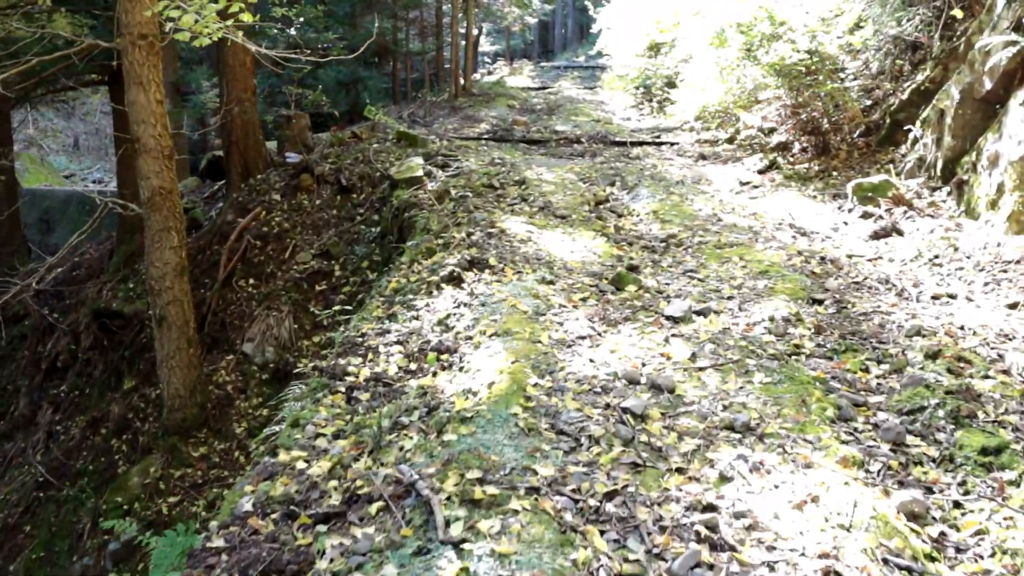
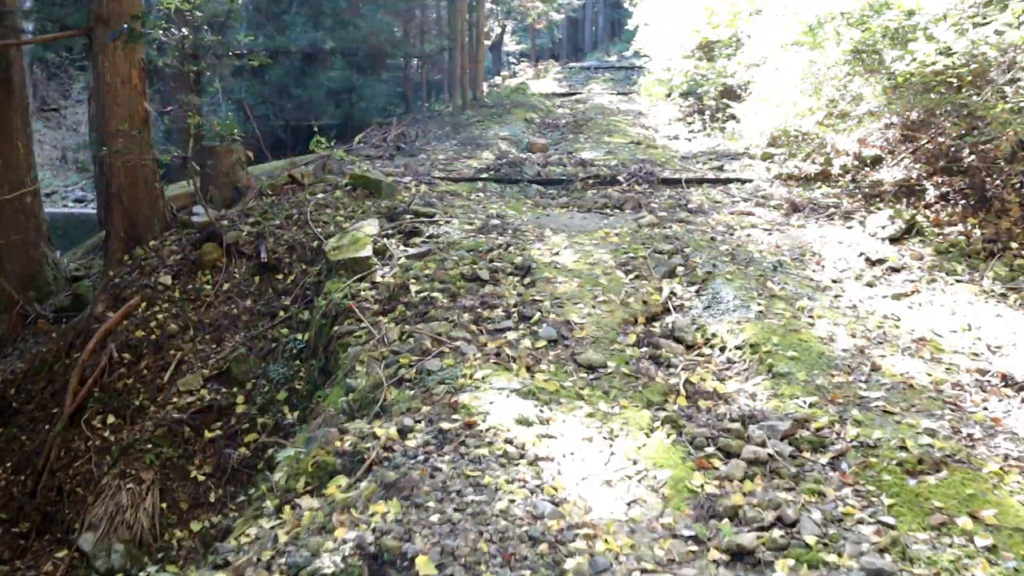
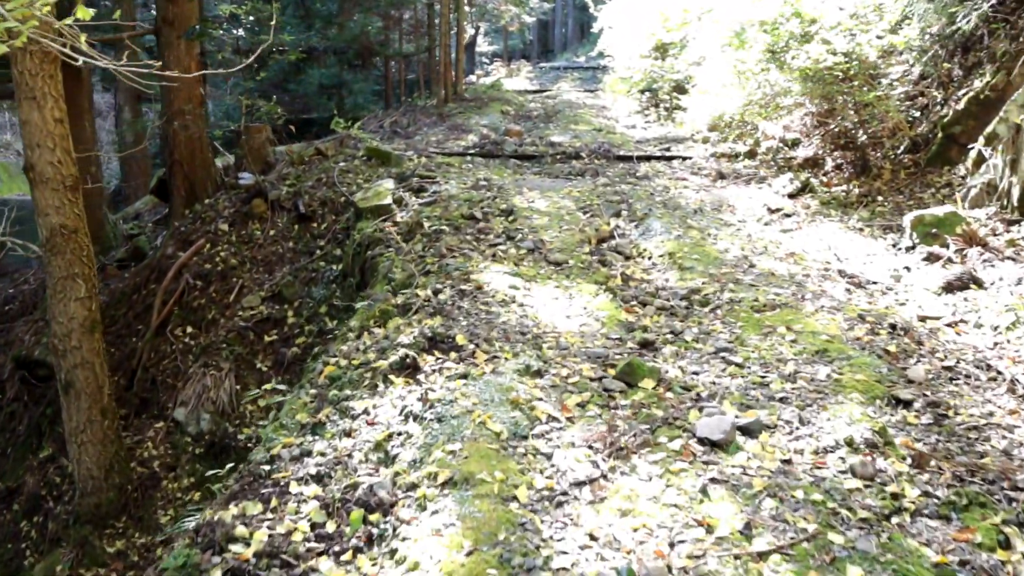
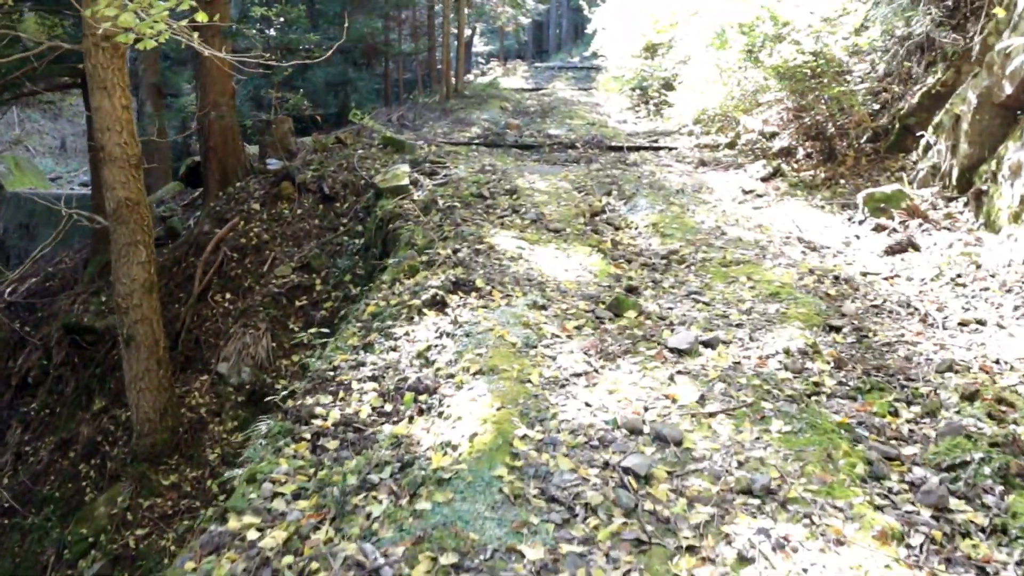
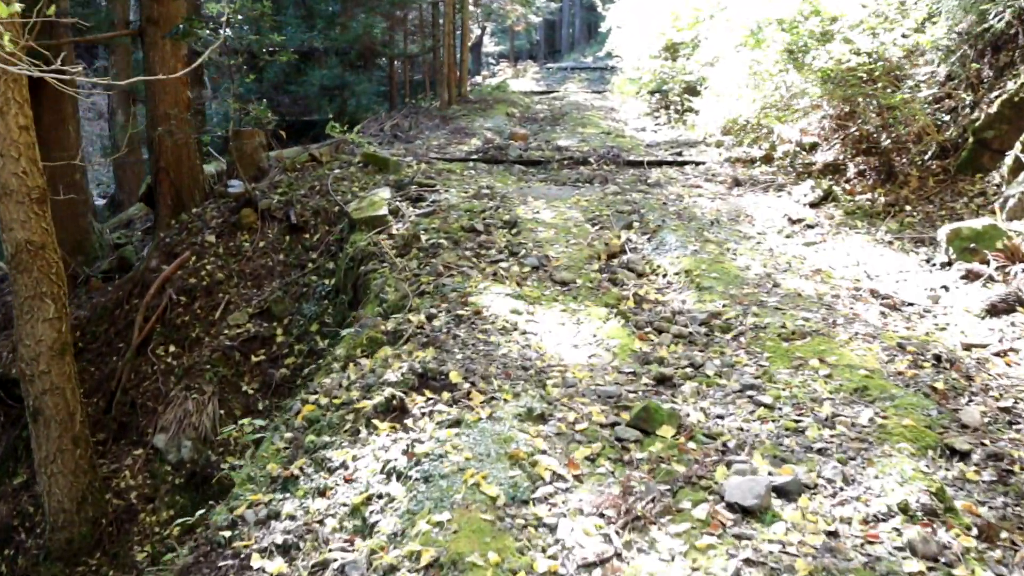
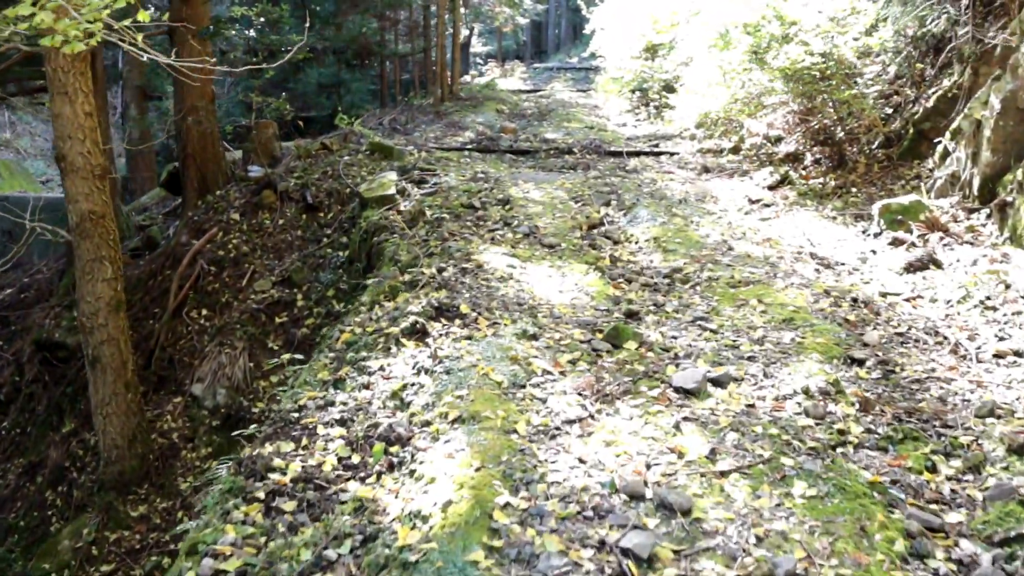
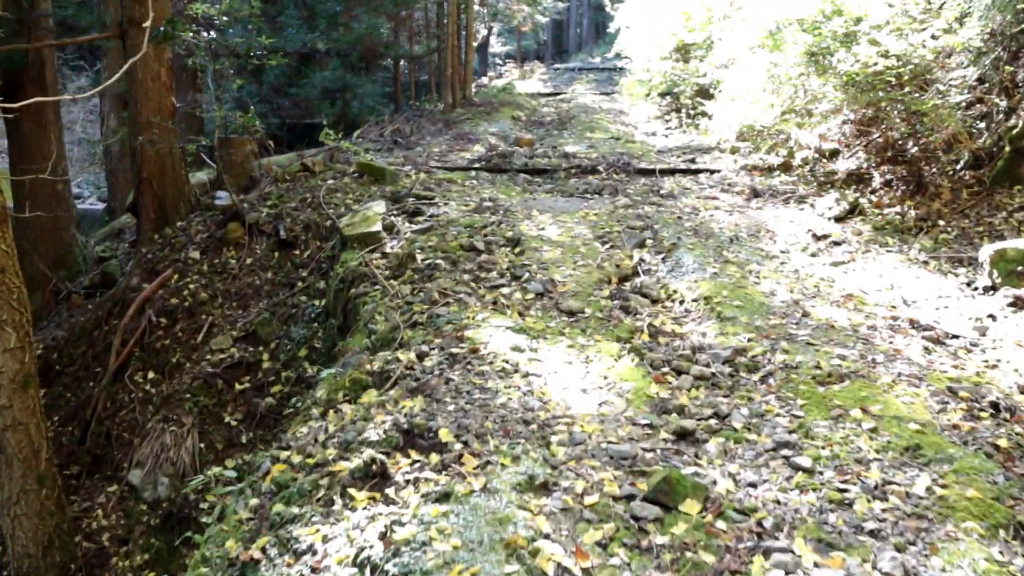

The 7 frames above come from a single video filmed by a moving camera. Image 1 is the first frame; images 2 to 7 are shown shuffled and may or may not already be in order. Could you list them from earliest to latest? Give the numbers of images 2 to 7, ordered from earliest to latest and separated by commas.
4, 6, 3, 5, 7, 2
